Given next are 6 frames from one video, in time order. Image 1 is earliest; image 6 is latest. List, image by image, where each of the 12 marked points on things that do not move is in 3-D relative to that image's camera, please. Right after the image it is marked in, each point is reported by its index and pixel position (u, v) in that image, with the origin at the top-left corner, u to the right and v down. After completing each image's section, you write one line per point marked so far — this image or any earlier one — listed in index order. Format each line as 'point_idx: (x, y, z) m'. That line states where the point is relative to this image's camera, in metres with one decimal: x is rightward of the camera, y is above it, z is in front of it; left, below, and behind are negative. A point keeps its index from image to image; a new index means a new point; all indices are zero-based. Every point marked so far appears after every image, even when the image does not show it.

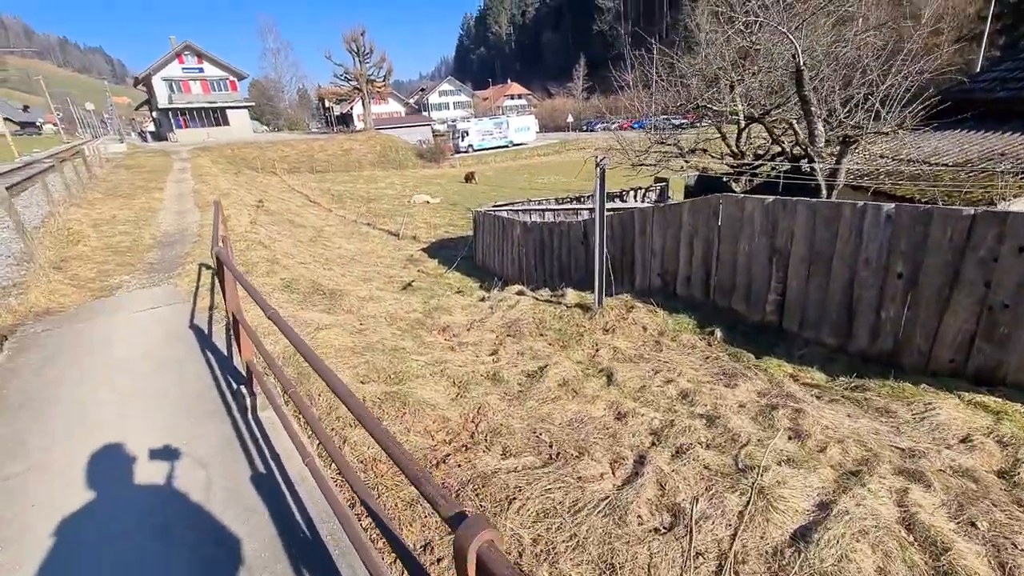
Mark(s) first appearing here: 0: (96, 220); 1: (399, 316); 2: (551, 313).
0: (-6.9, +1.1, +8.1) m
1: (-1.1, -0.3, +4.5) m
2: (+0.4, -0.2, +4.9) m
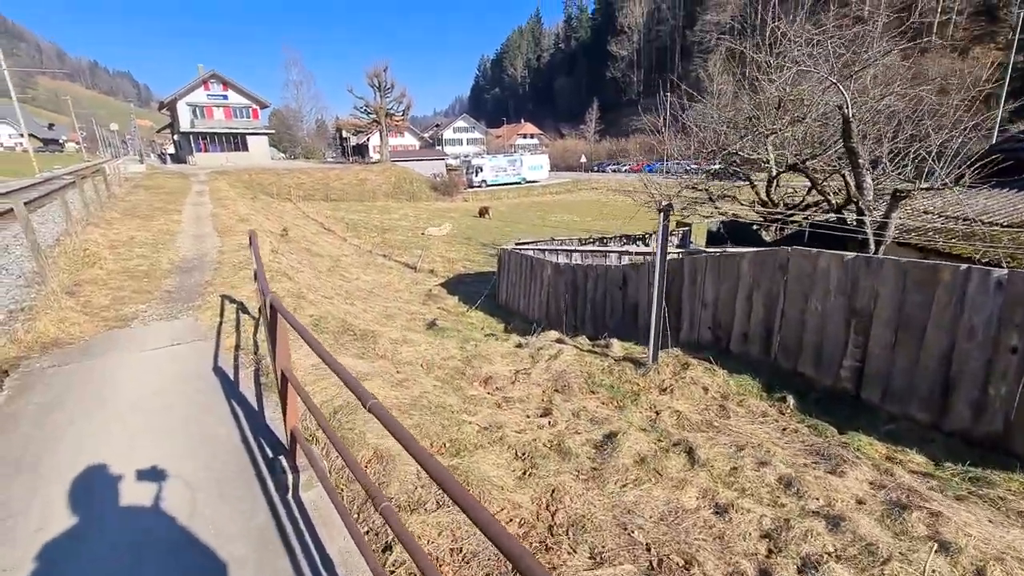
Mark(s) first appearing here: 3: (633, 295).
0: (-6.4, +0.7, +7.8) m
1: (-0.6, -0.6, +4.1) m
2: (+0.8, -0.7, +4.5) m
3: (+1.6, -0.1, +6.4) m
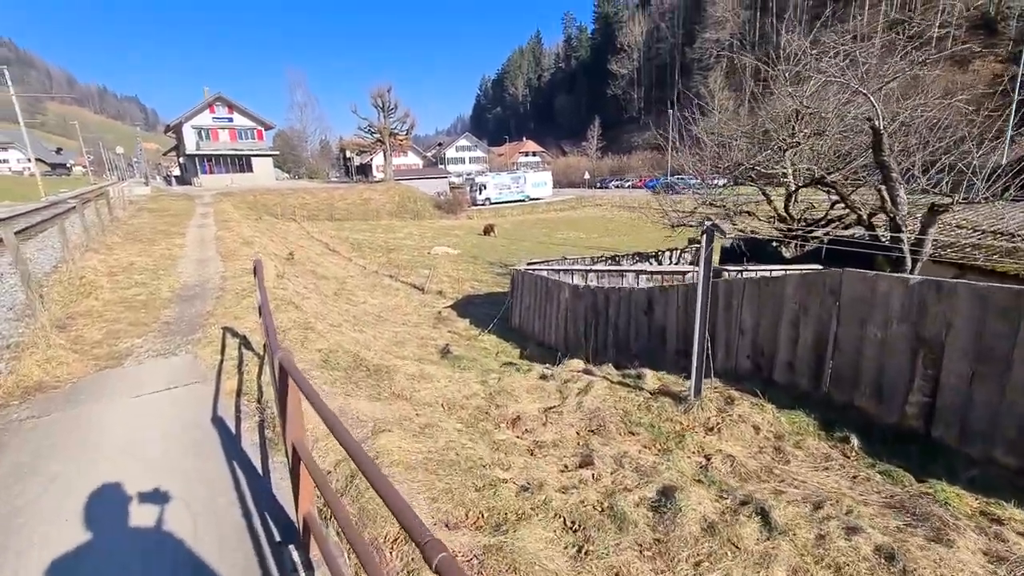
0: (-6.2, +0.3, +7.5) m
1: (-0.4, -0.9, +3.8) m
2: (+1.0, -1.0, +4.1) m
3: (+1.8, -0.4, +6.0) m
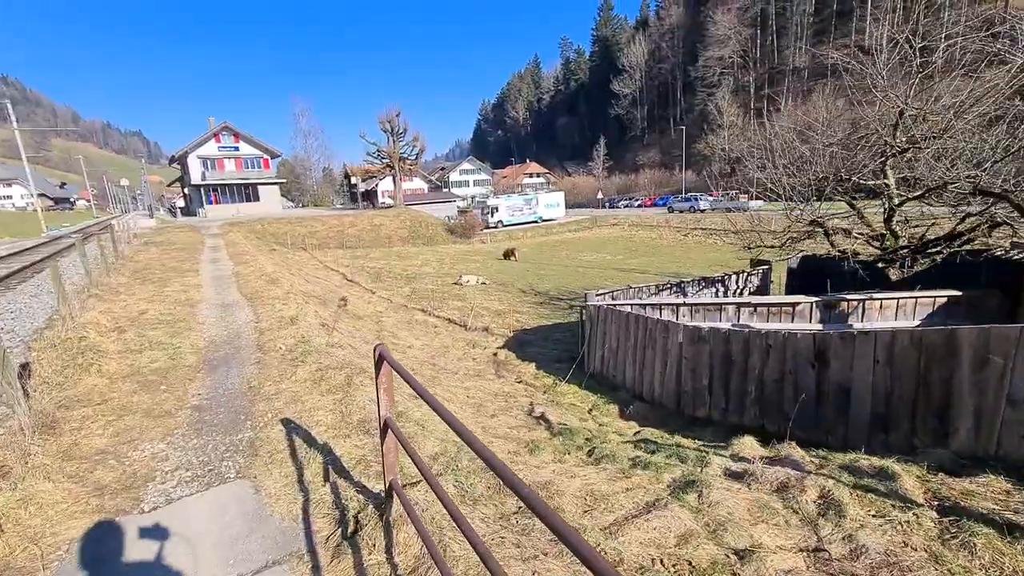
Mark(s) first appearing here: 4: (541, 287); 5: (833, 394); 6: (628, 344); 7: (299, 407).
0: (-4.9, -0.4, +6.1) m
1: (+0.8, -1.3, +2.3) m
2: (+2.3, -1.3, +2.7) m
3: (+3.1, -0.8, +4.6) m
4: (+1.1, 0.0, +18.1) m
5: (+3.0, -1.0, +4.6) m
6: (+1.6, -0.8, +6.8) m
7: (-1.5, -0.8, +3.4) m
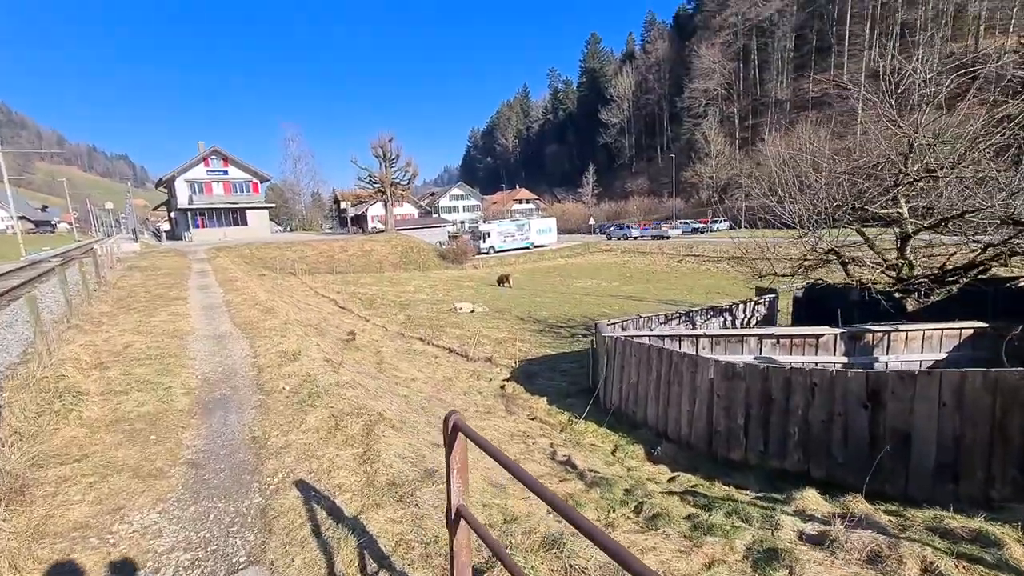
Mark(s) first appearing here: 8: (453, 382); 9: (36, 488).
0: (-4.7, -0.8, +5.6) m
1: (+1.1, -1.5, +1.9) m
2: (+2.6, -1.5, +2.3) m
3: (+3.3, -1.1, +4.2) m
4: (+1.0, -1.0, +17.8) m
5: (+3.3, -1.3, +4.2) m
6: (+1.8, -1.2, +6.4) m
7: (-1.2, -1.1, +3.0) m
8: (-1.0, -1.7, +8.6) m
9: (-2.7, -1.1, +2.8) m
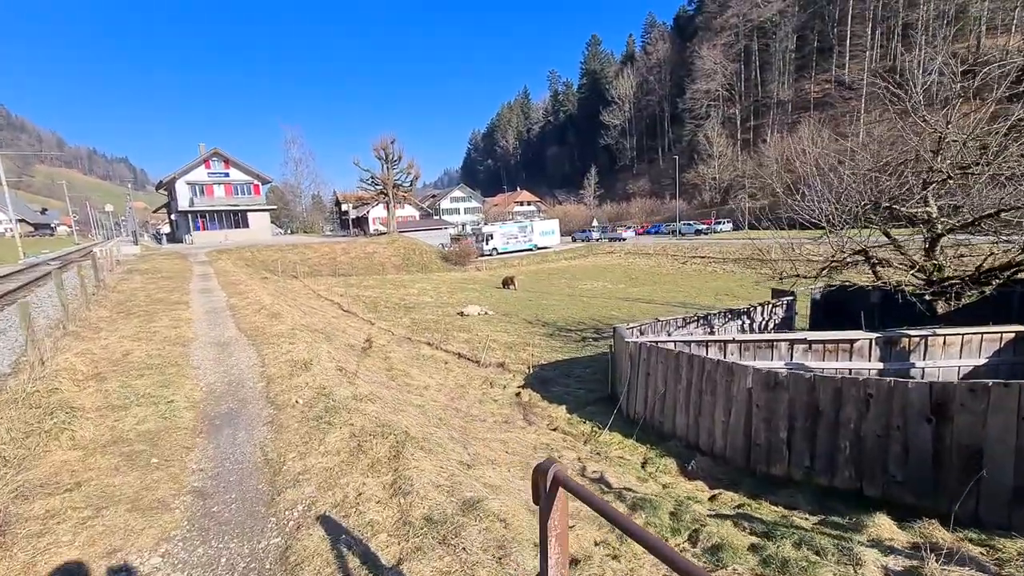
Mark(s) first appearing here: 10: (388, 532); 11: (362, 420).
0: (-4.5, -0.8, +5.3) m
1: (+1.4, -1.5, +1.5) m
2: (+2.8, -1.6, +1.9) m
3: (+3.6, -1.2, +3.9) m
4: (+1.3, -1.0, +17.4) m
5: (+3.6, -1.3, +3.9) m
6: (+2.1, -1.2, +6.1) m
7: (-0.9, -1.1, +2.6) m
8: (-0.7, -1.7, +8.3) m
9: (-2.4, -1.2, +2.4) m
10: (-0.6, -1.1, +2.3) m
11: (-1.1, -1.0, +3.6) m
